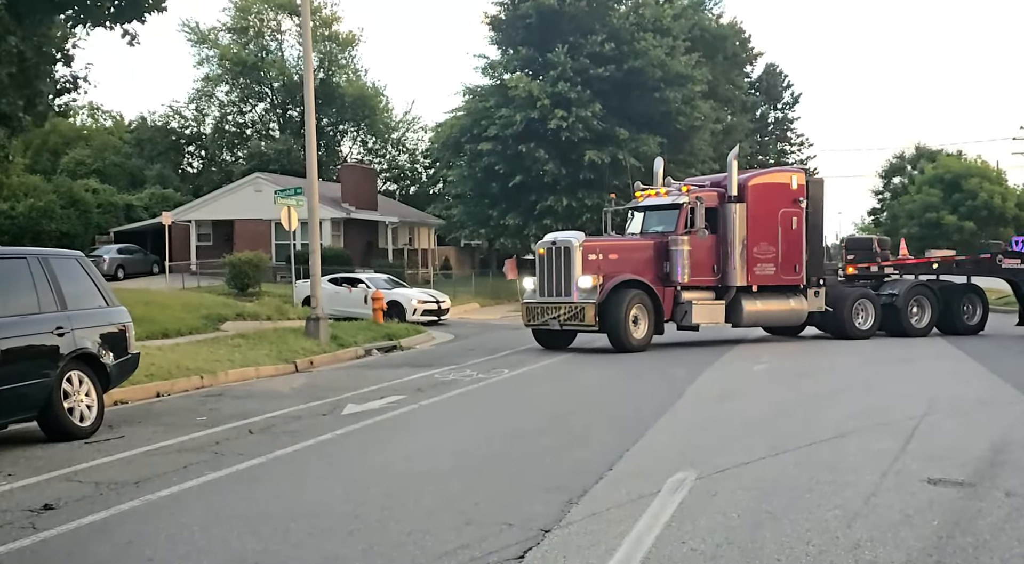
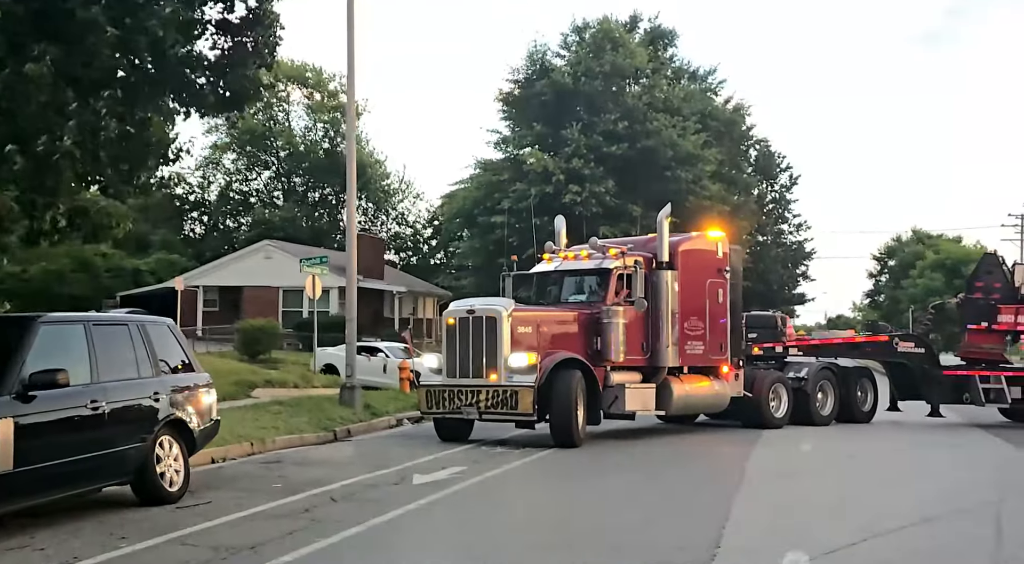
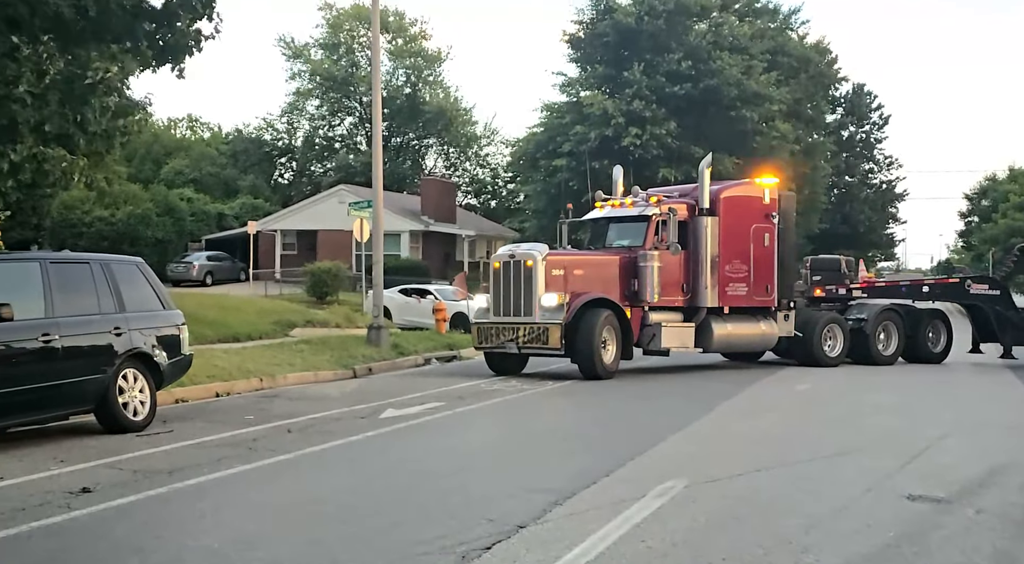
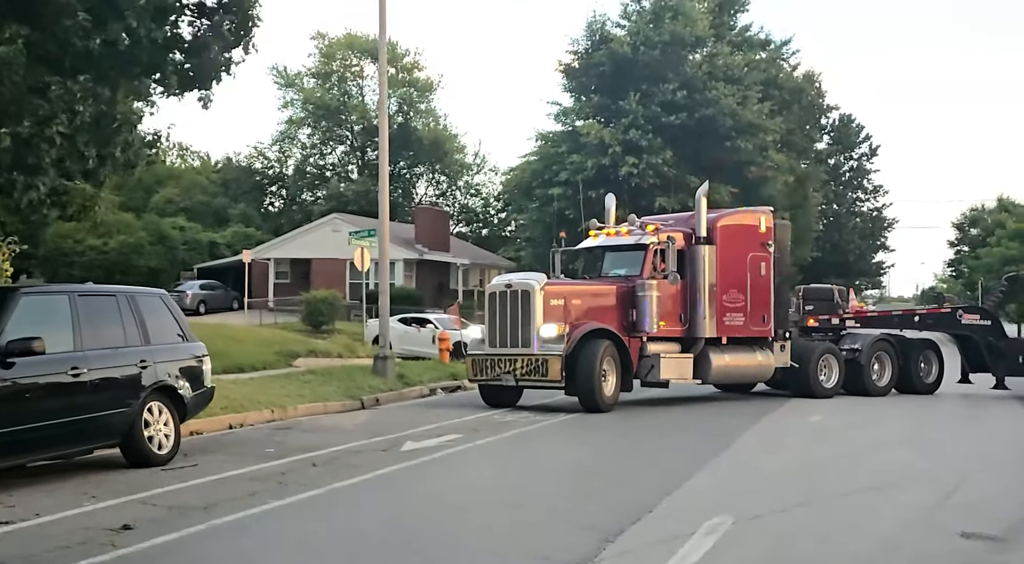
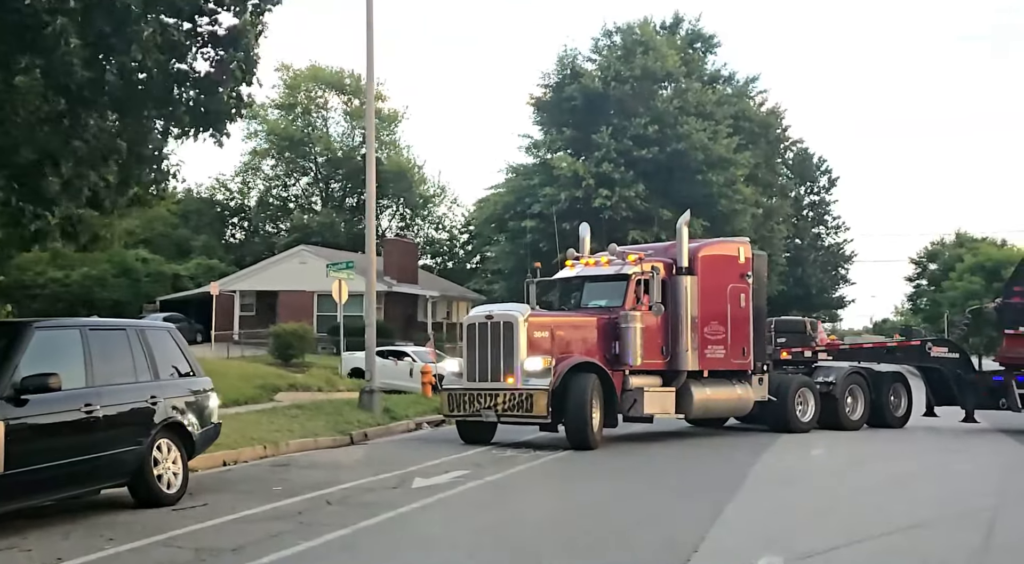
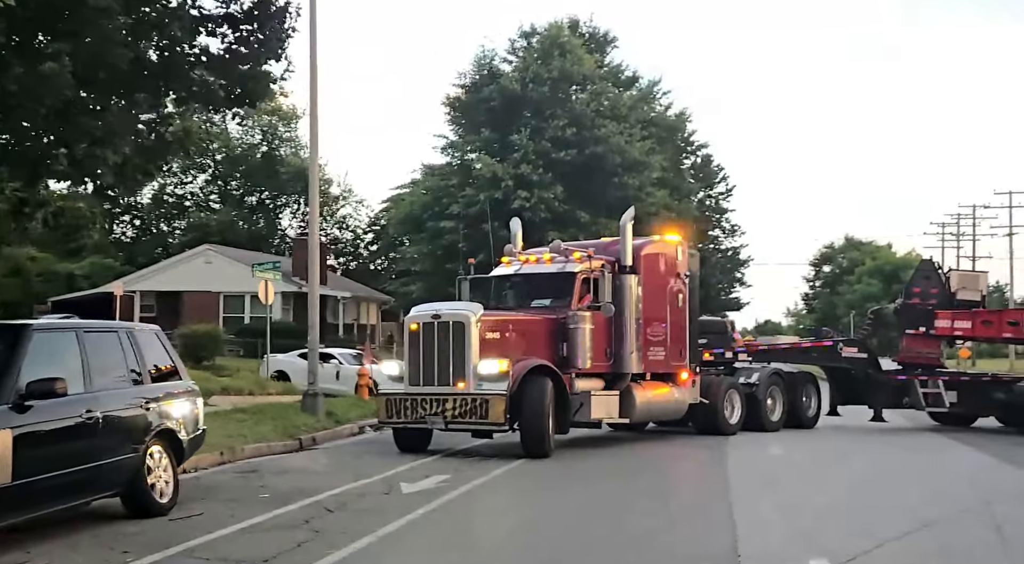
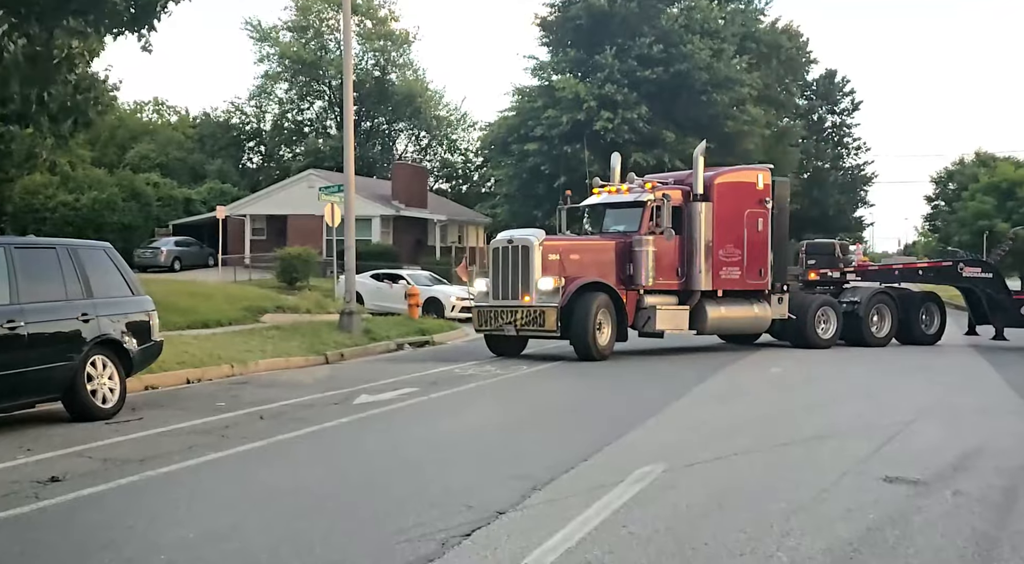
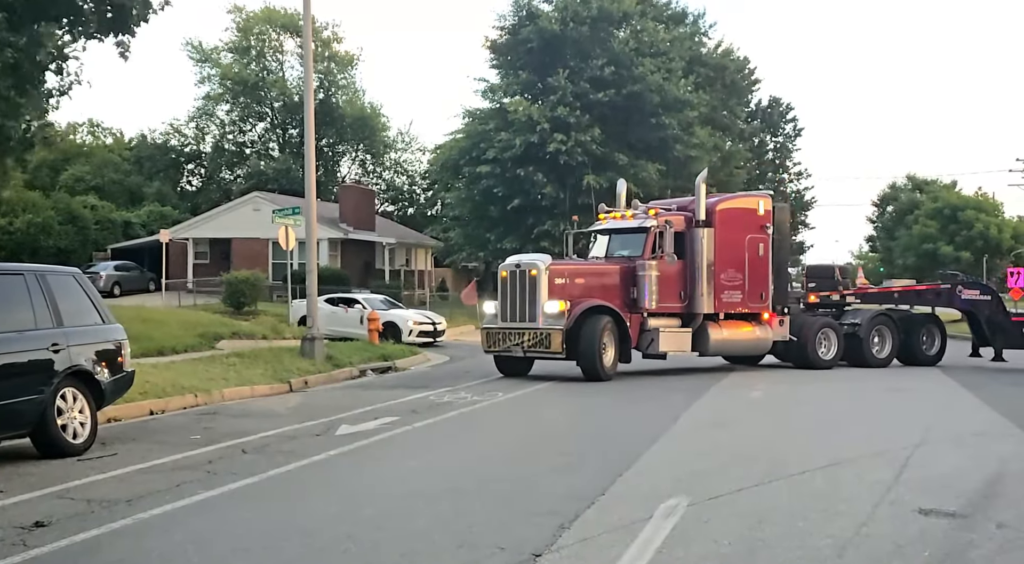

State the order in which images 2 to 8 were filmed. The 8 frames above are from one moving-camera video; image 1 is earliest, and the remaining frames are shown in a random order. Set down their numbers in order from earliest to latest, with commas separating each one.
8, 7, 3, 4, 5, 2, 6
